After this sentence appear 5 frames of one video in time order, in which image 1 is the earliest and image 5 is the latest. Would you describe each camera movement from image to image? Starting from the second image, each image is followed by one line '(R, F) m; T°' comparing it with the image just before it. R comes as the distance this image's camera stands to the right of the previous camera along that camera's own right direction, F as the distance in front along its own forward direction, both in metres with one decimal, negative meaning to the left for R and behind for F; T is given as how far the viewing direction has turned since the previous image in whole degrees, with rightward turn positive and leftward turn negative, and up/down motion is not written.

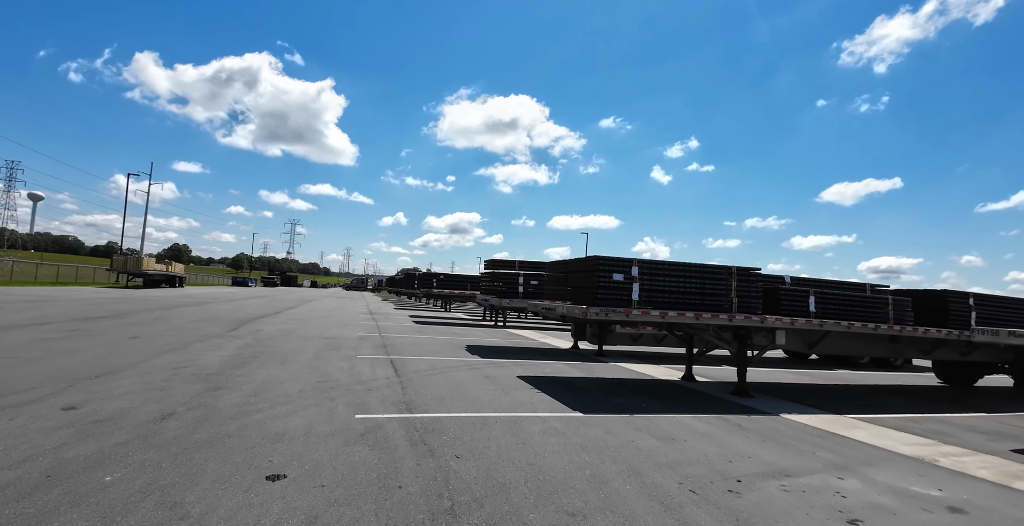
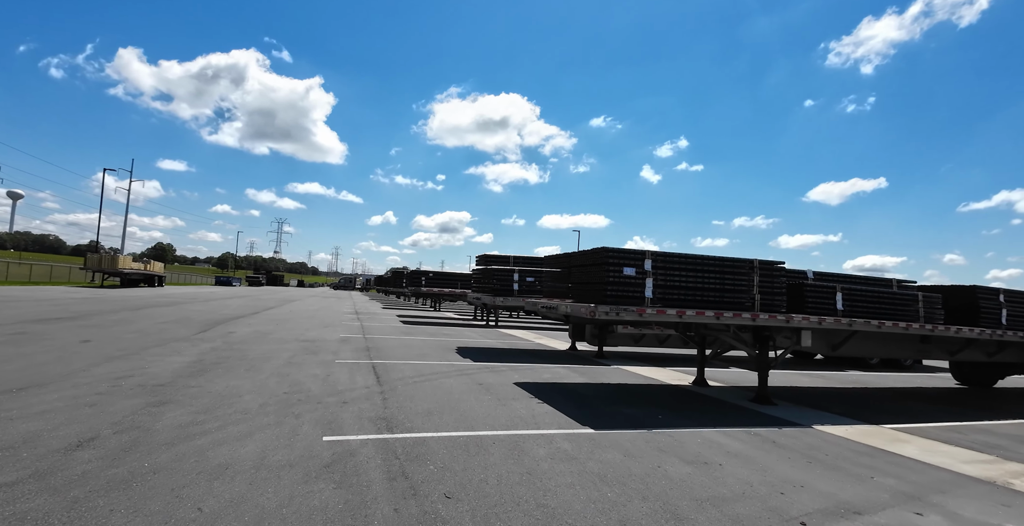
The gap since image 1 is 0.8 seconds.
(-0.1, +1.2) m; +1°
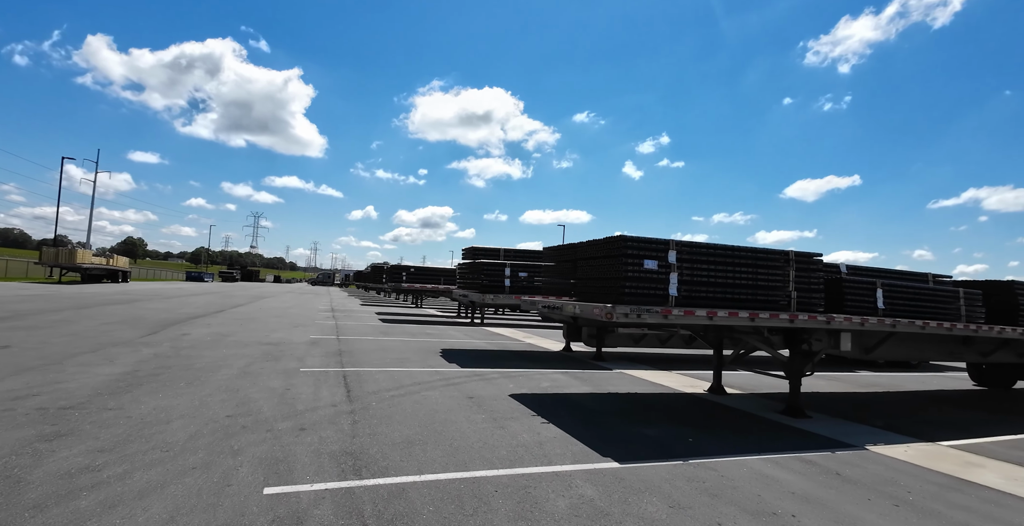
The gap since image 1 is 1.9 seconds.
(-0.2, +1.5) m; +2°
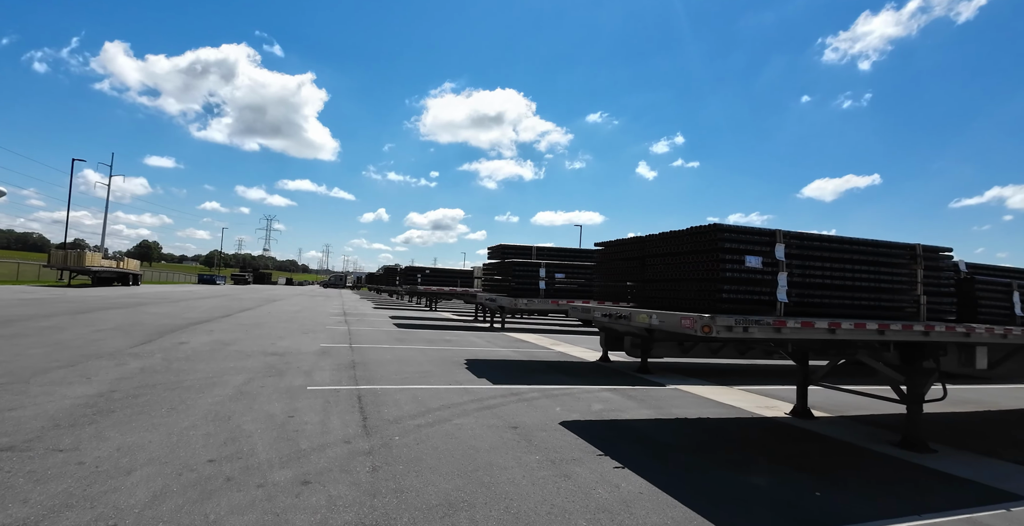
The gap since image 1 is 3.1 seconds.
(-0.5, +1.6) m; -1°
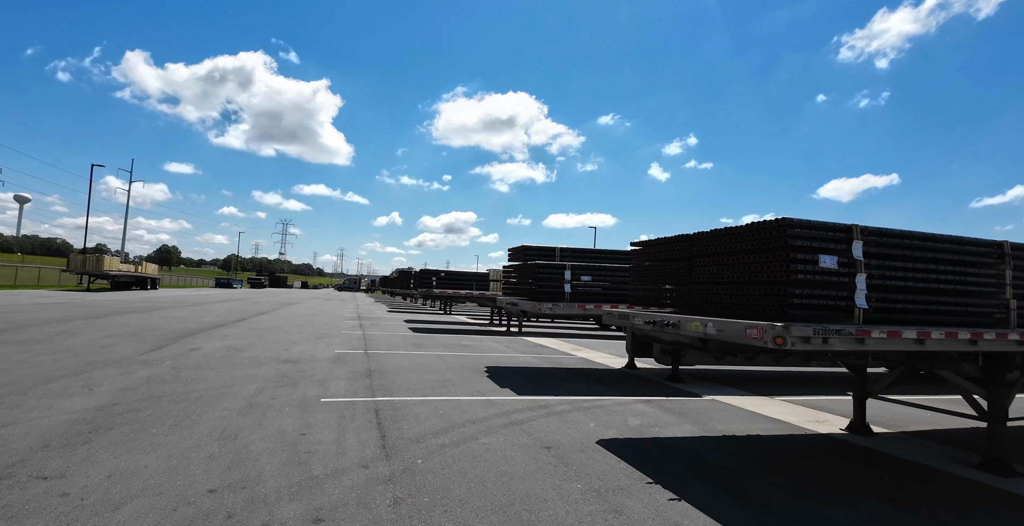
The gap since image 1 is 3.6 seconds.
(-0.2, +0.6) m; -1°
